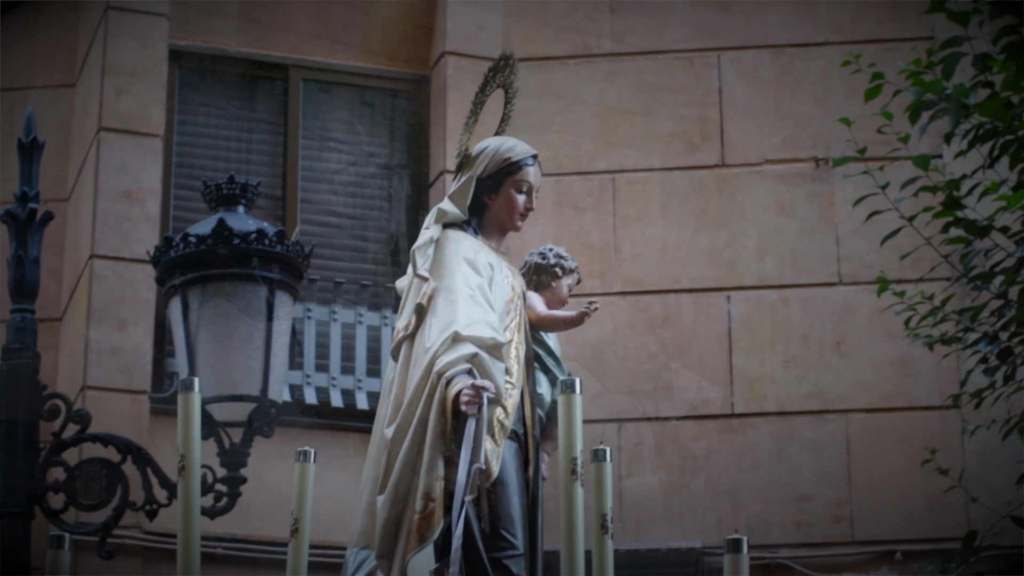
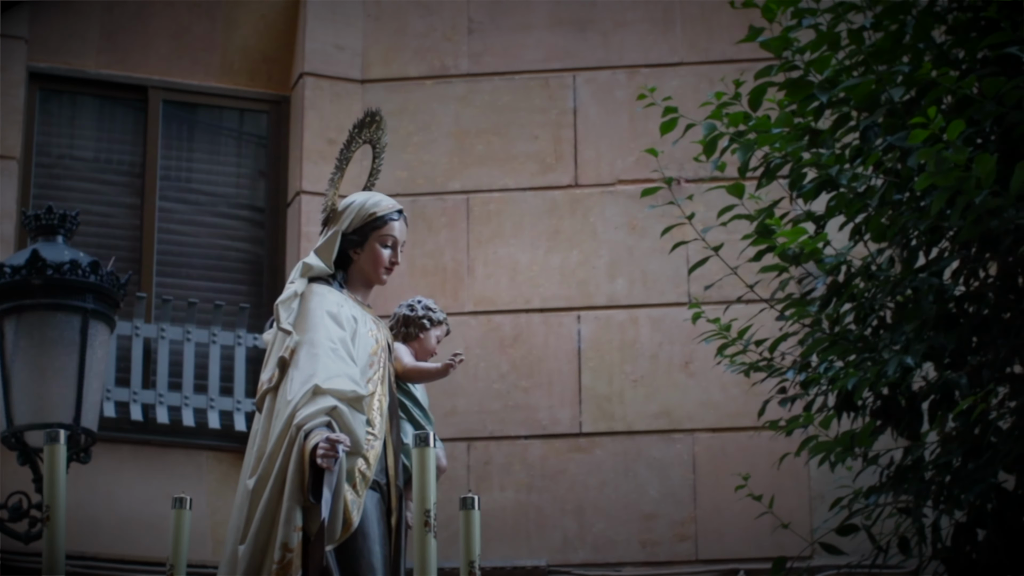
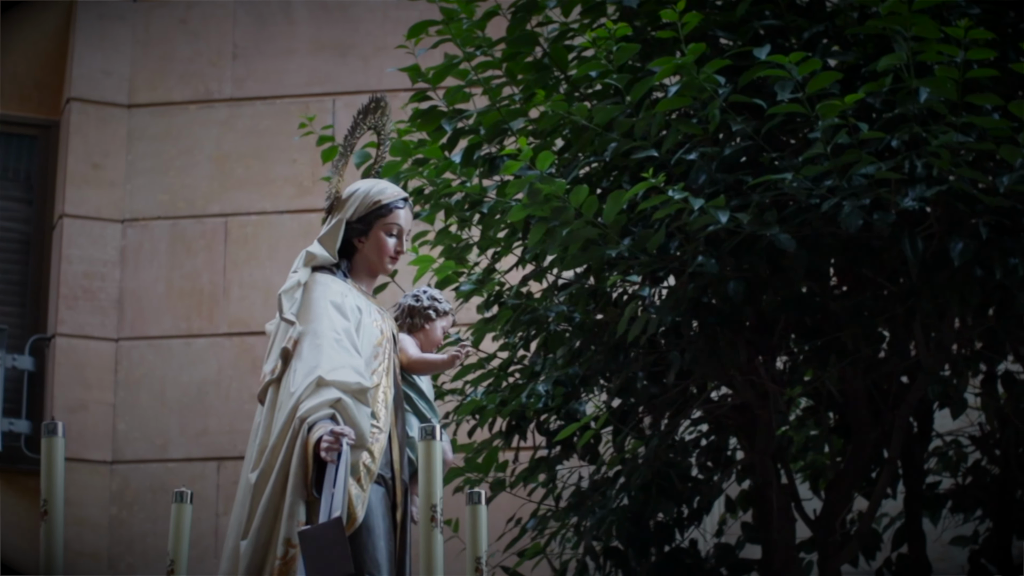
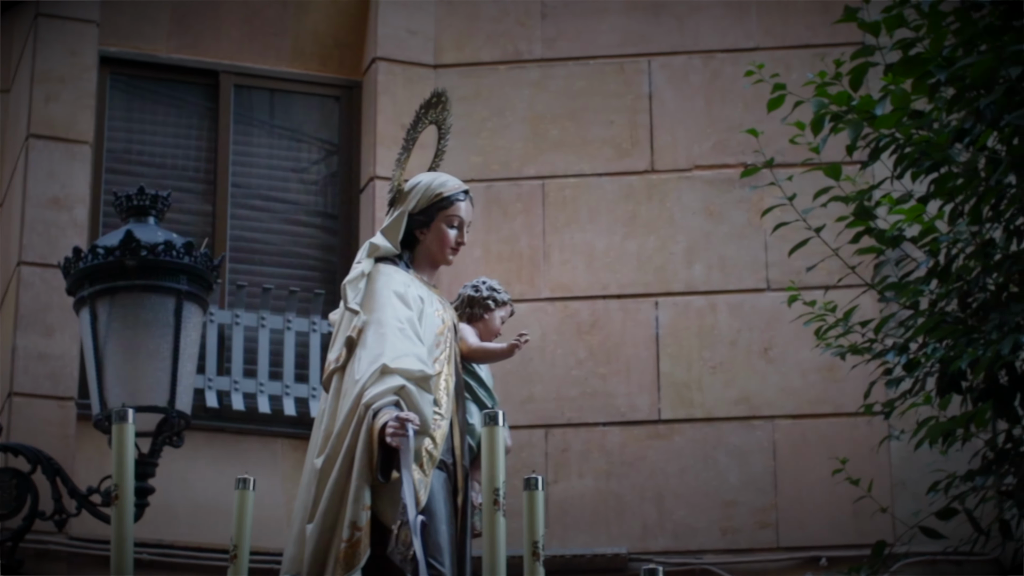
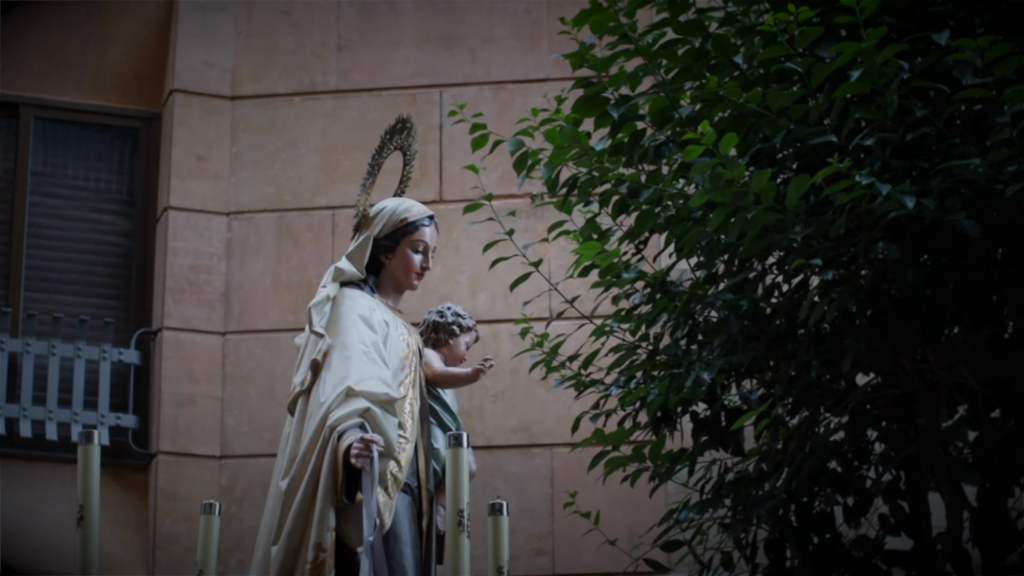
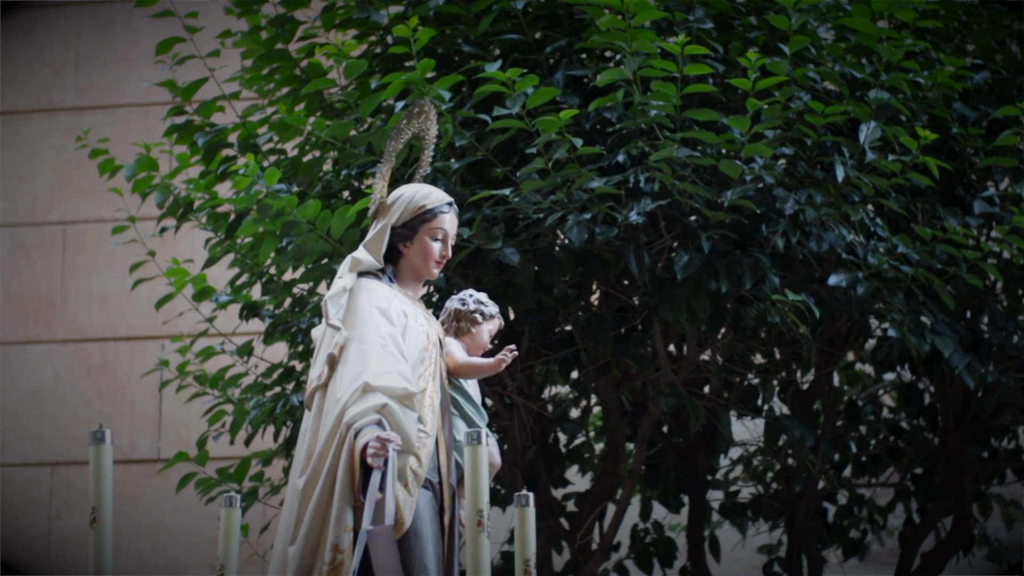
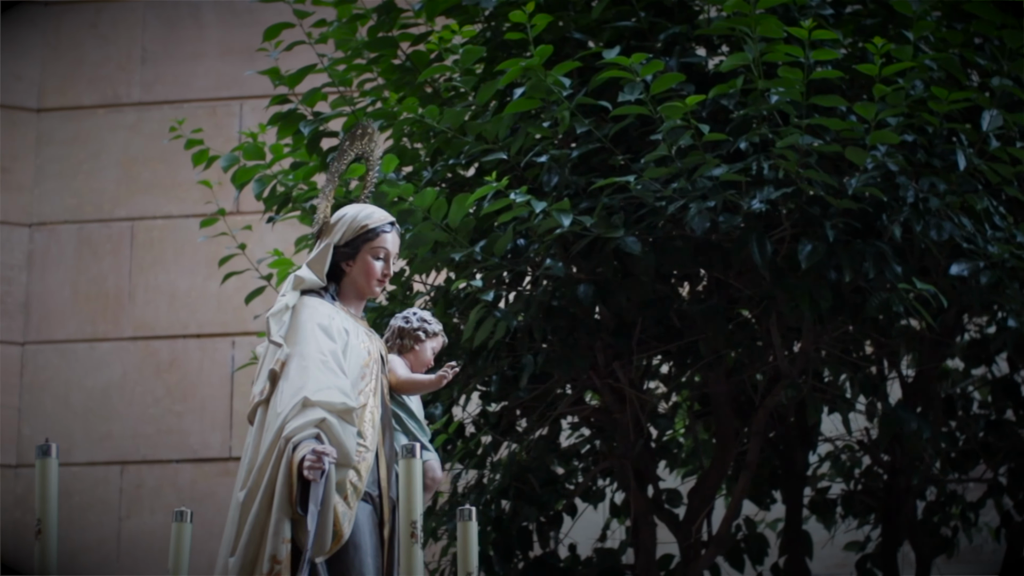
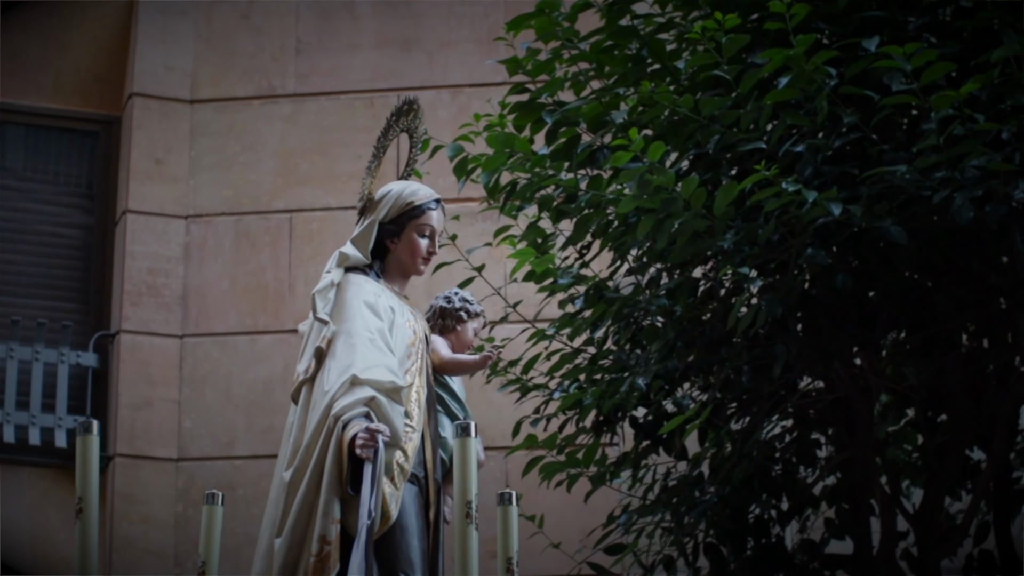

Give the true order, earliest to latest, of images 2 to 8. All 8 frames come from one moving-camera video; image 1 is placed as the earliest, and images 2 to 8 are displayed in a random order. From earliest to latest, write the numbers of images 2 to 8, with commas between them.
4, 2, 5, 8, 3, 7, 6
